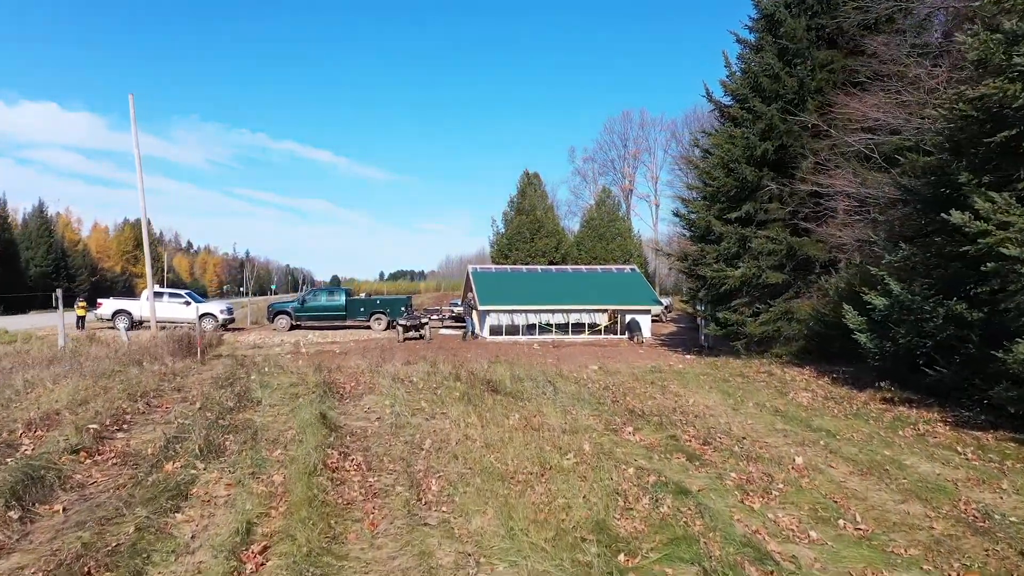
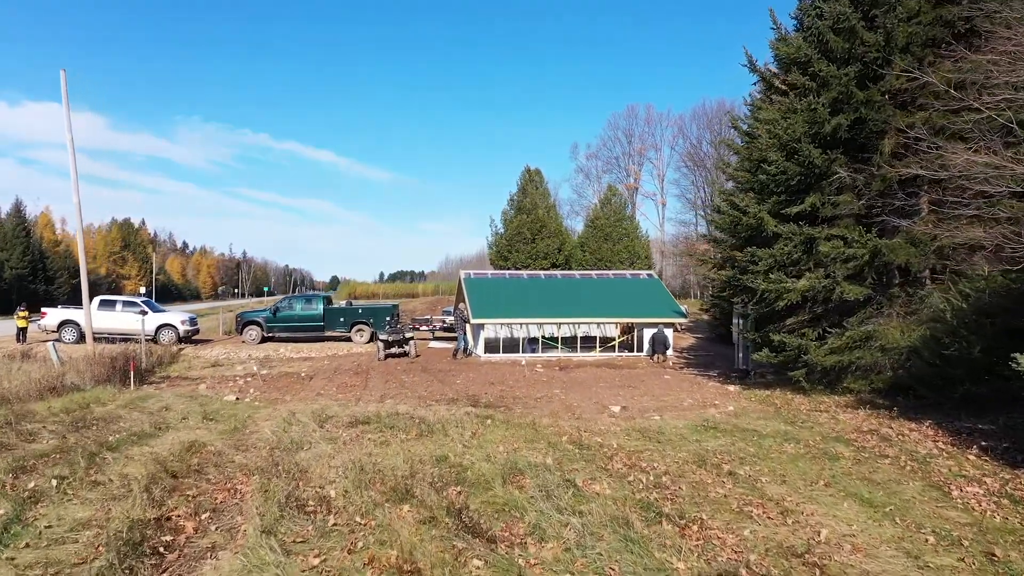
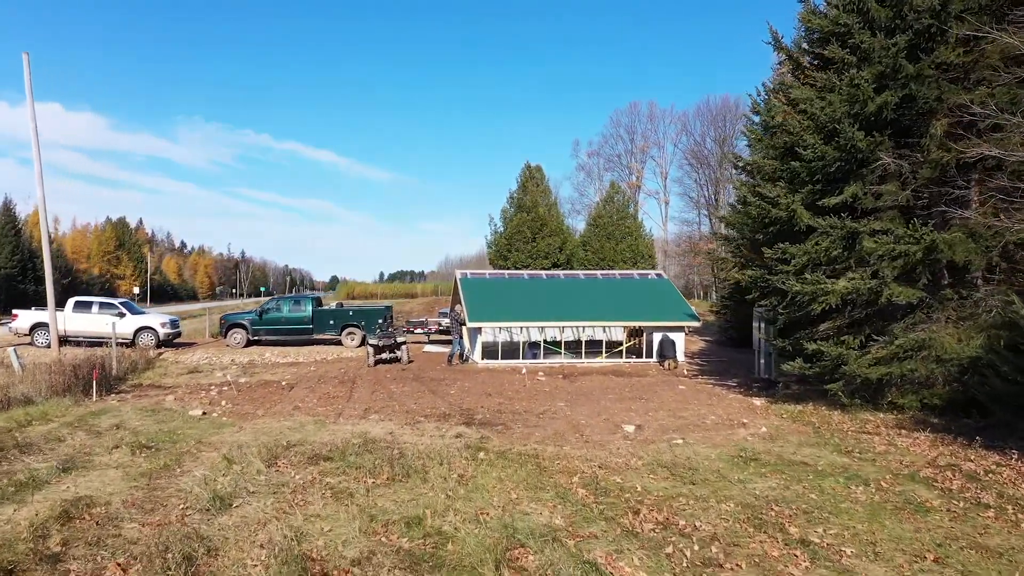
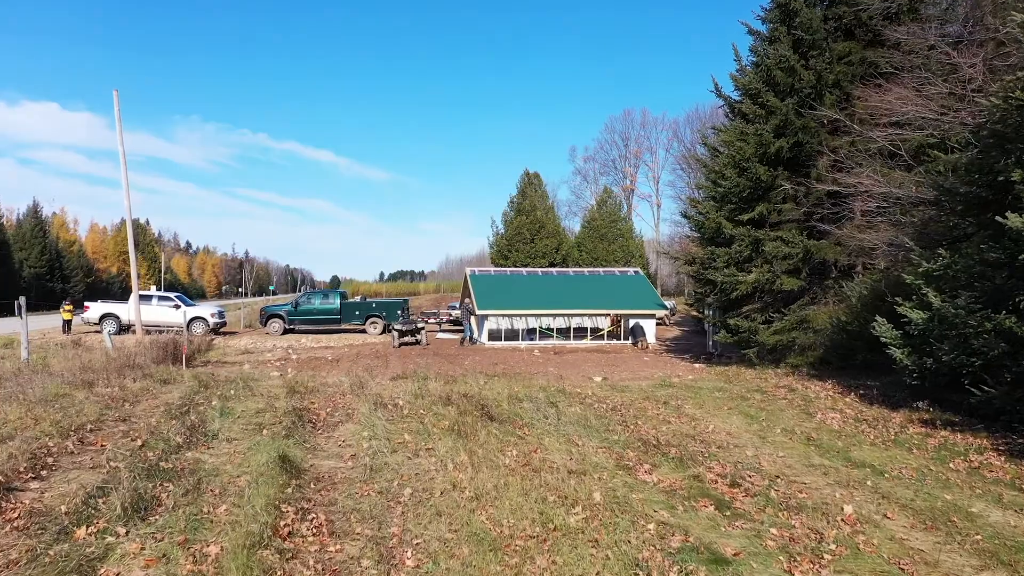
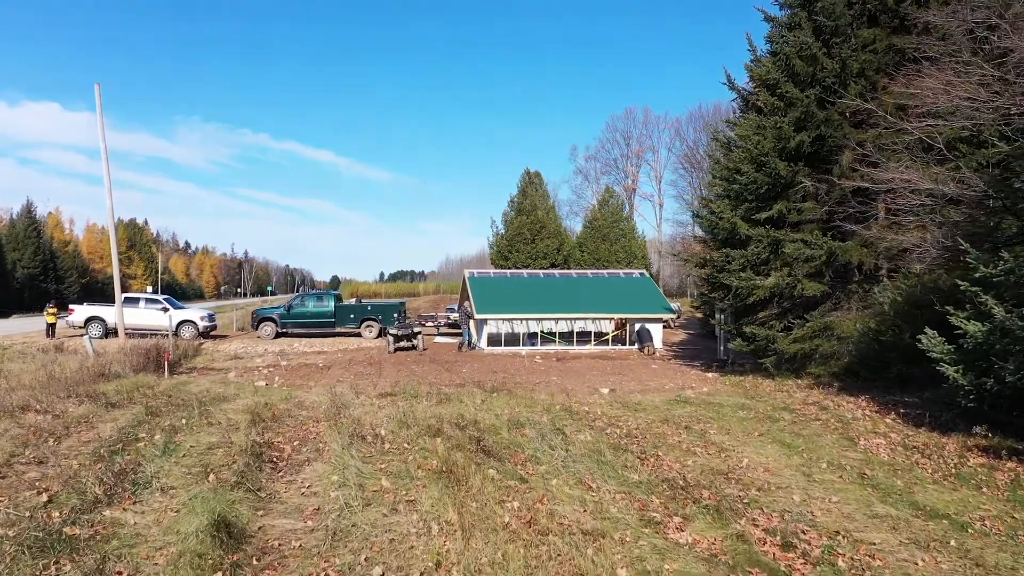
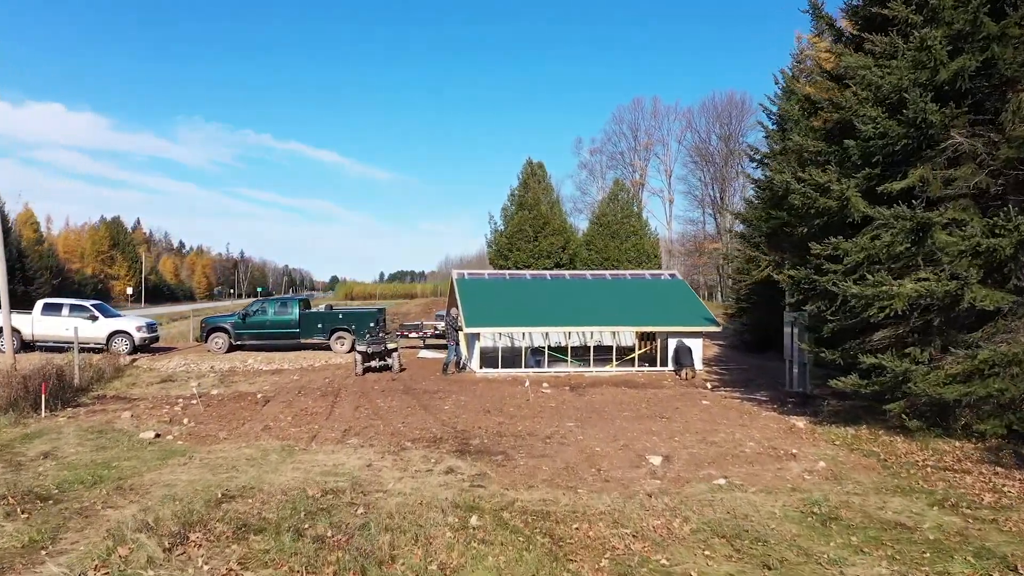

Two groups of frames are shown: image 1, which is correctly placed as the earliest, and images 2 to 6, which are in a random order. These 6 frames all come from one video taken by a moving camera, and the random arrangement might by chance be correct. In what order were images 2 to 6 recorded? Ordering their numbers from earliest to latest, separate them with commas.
4, 5, 2, 3, 6
